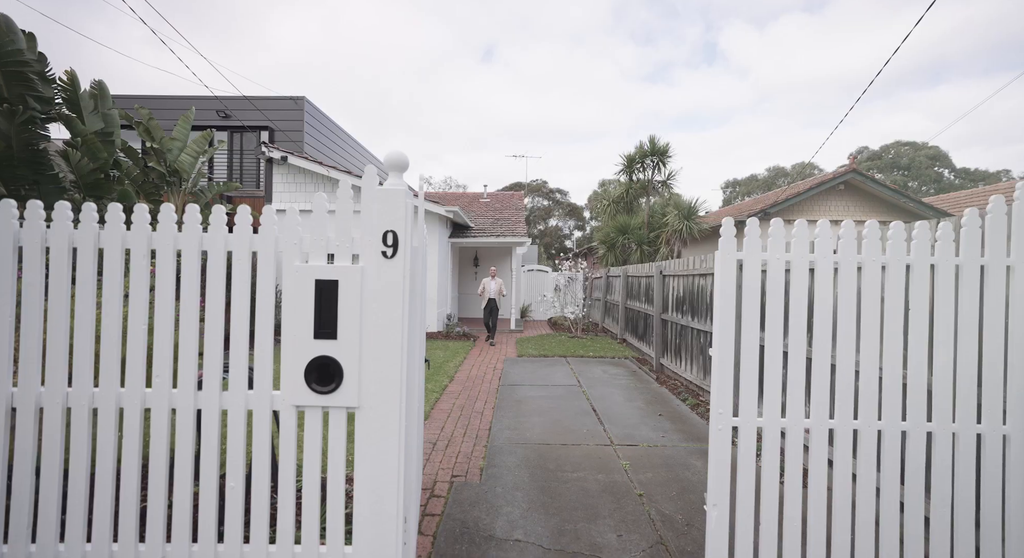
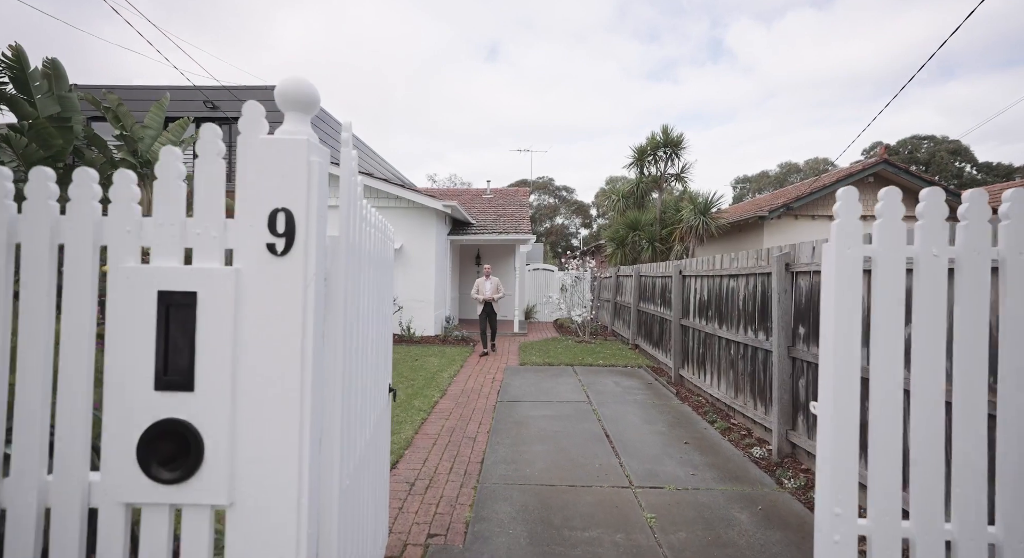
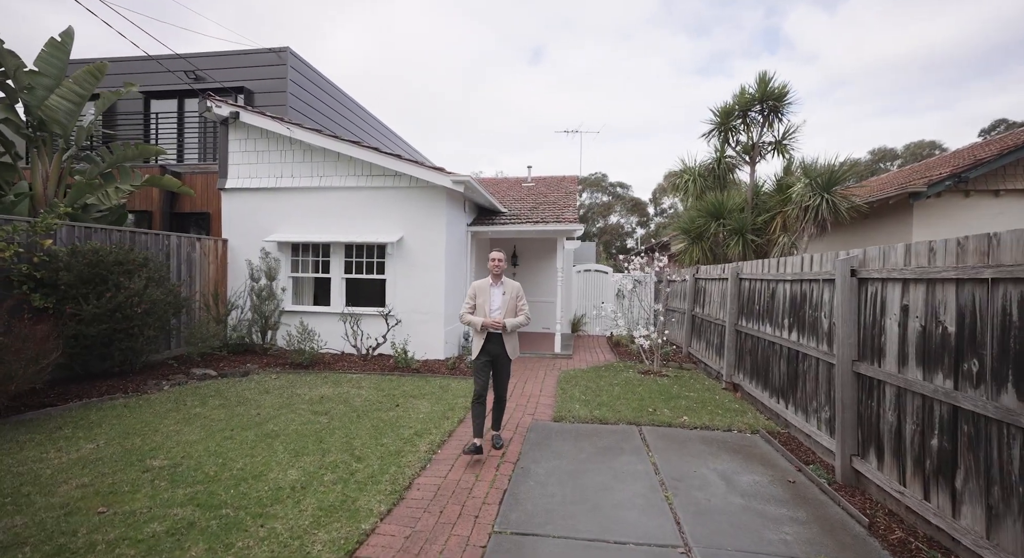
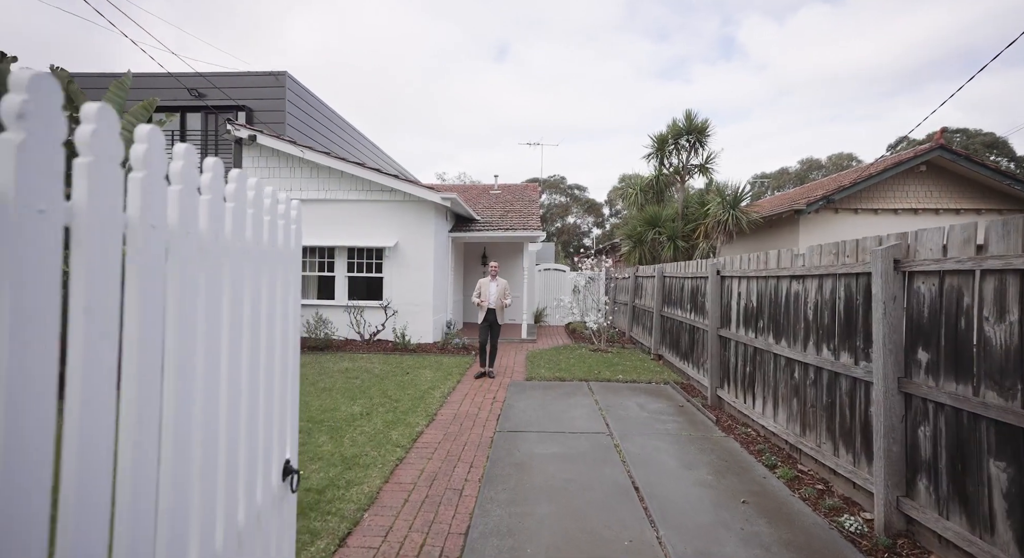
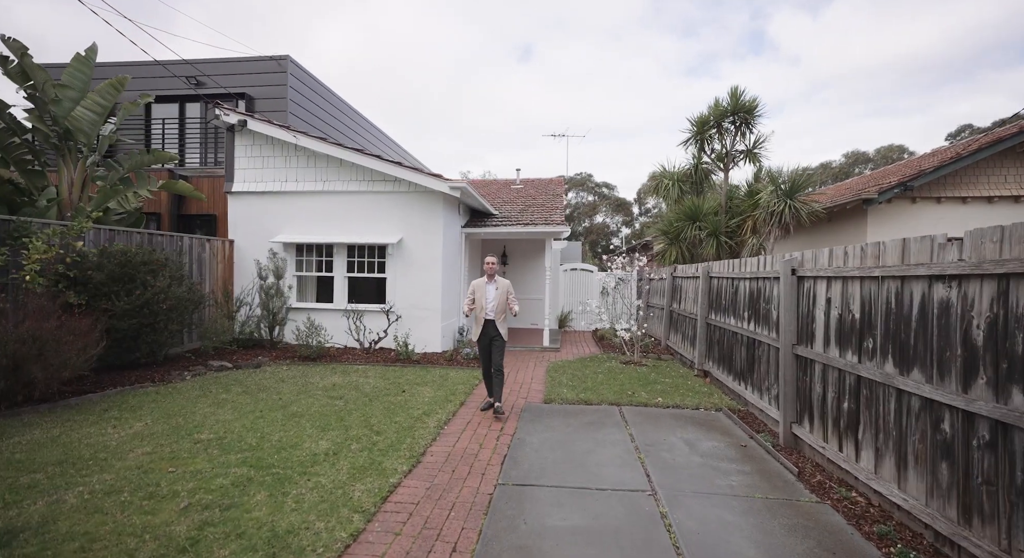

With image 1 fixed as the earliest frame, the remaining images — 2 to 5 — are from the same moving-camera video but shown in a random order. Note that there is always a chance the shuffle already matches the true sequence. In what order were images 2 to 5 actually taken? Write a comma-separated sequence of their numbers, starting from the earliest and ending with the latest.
2, 4, 5, 3
